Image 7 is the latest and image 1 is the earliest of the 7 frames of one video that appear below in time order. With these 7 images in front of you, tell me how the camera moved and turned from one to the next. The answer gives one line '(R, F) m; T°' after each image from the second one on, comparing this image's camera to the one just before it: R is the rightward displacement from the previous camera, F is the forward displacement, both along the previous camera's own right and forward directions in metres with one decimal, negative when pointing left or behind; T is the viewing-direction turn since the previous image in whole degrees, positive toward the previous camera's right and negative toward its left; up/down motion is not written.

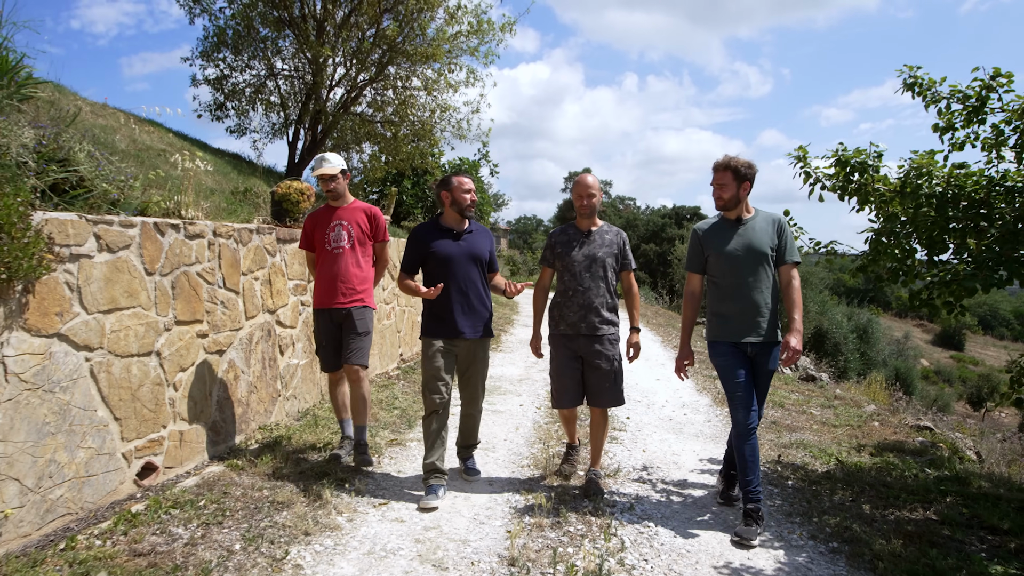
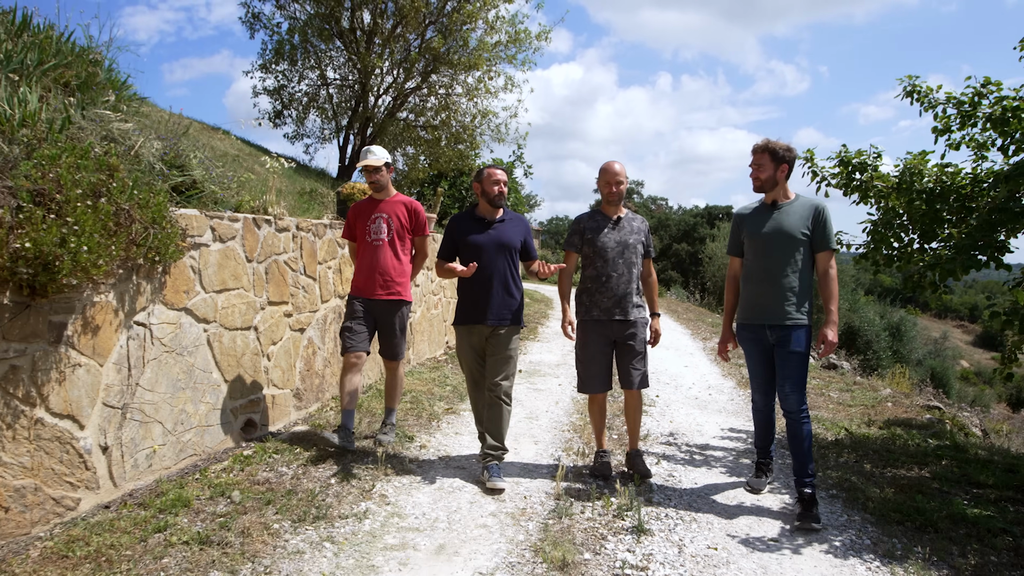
(-0.1, -0.6) m; -3°
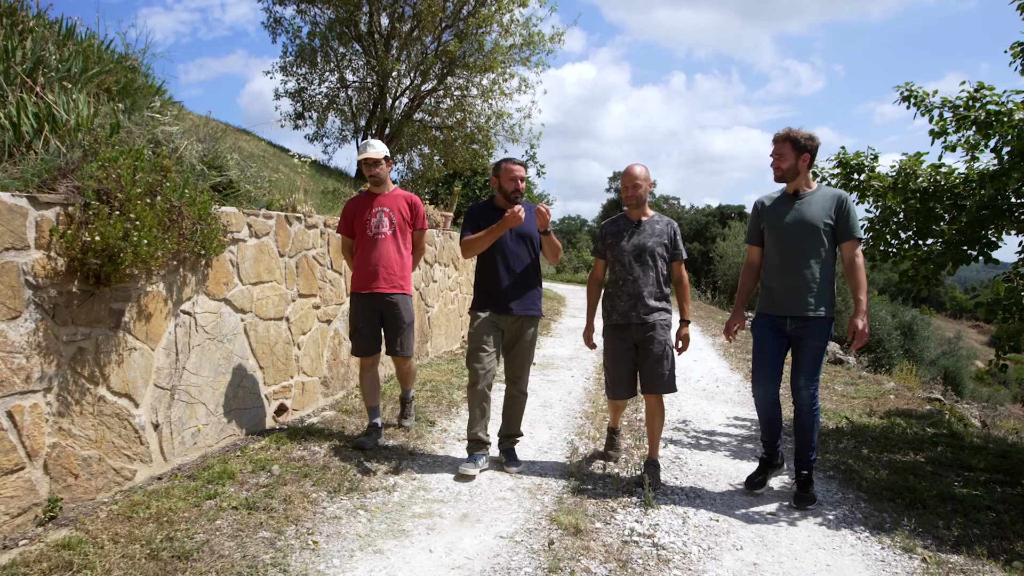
(0.0, -0.3) m; -1°
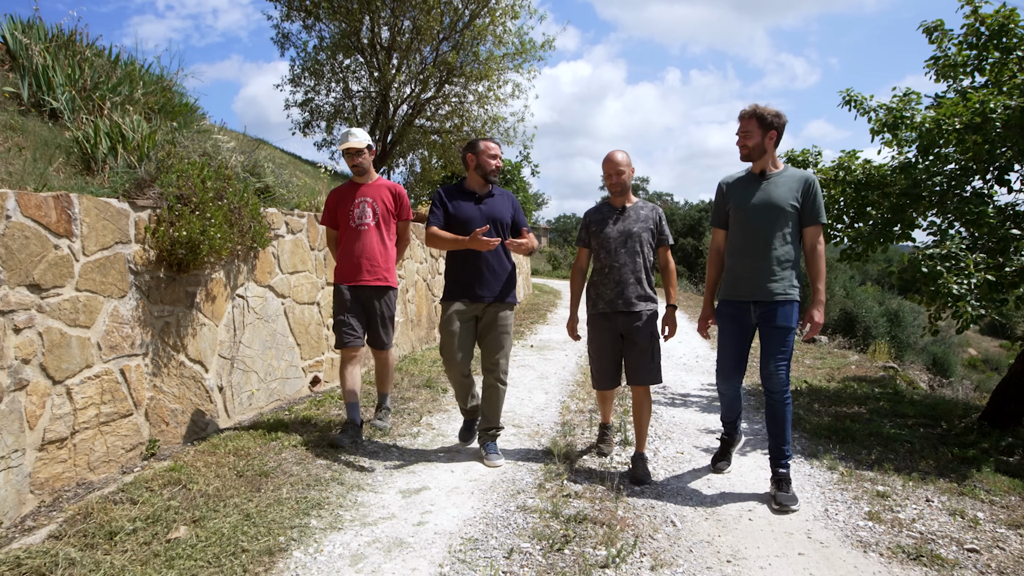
(0.0, -0.8) m; 0°
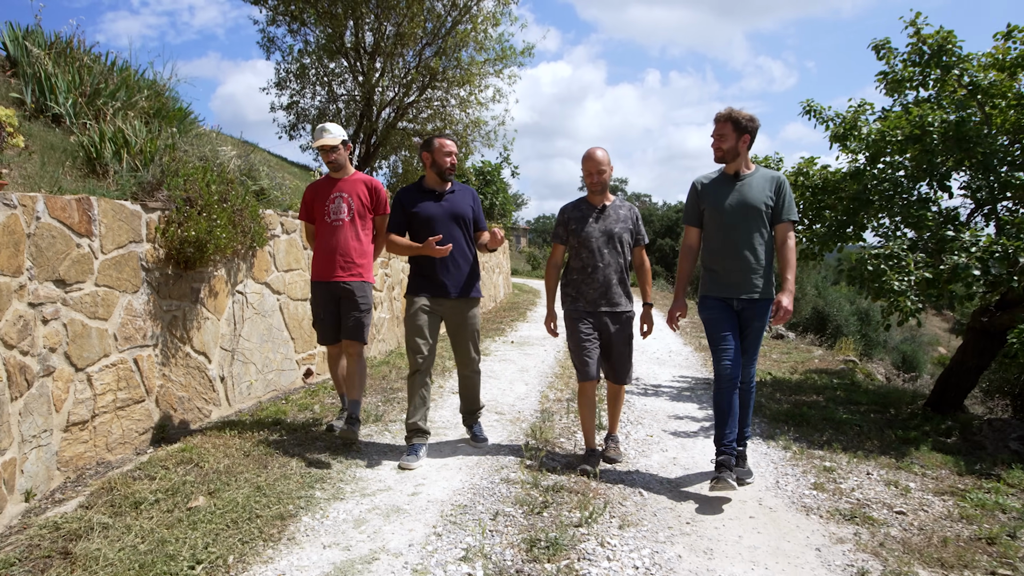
(0.0, -0.4) m; +2°
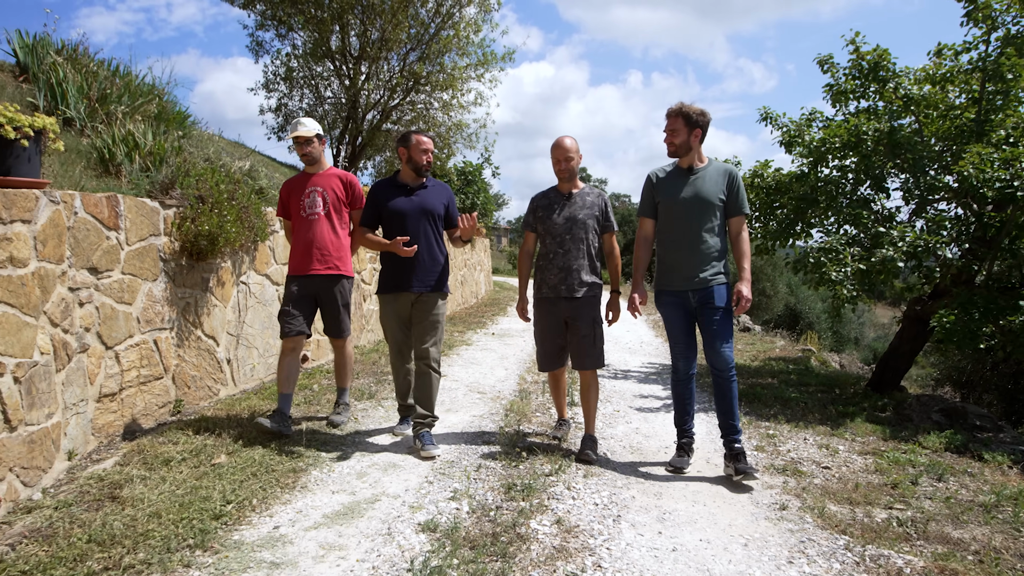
(0.0, -0.5) m; +1°
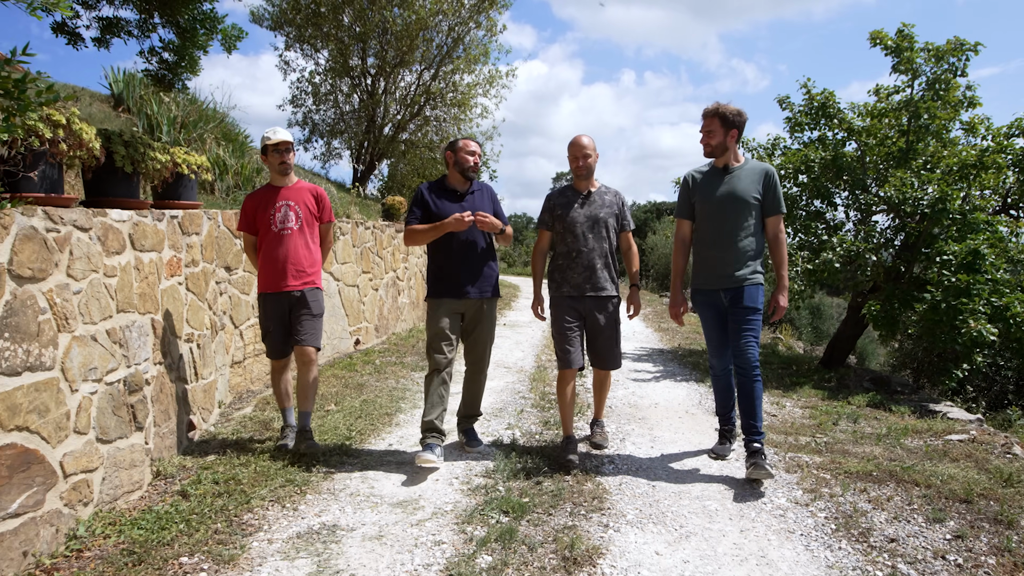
(-0.3, -1.3) m; +1°
